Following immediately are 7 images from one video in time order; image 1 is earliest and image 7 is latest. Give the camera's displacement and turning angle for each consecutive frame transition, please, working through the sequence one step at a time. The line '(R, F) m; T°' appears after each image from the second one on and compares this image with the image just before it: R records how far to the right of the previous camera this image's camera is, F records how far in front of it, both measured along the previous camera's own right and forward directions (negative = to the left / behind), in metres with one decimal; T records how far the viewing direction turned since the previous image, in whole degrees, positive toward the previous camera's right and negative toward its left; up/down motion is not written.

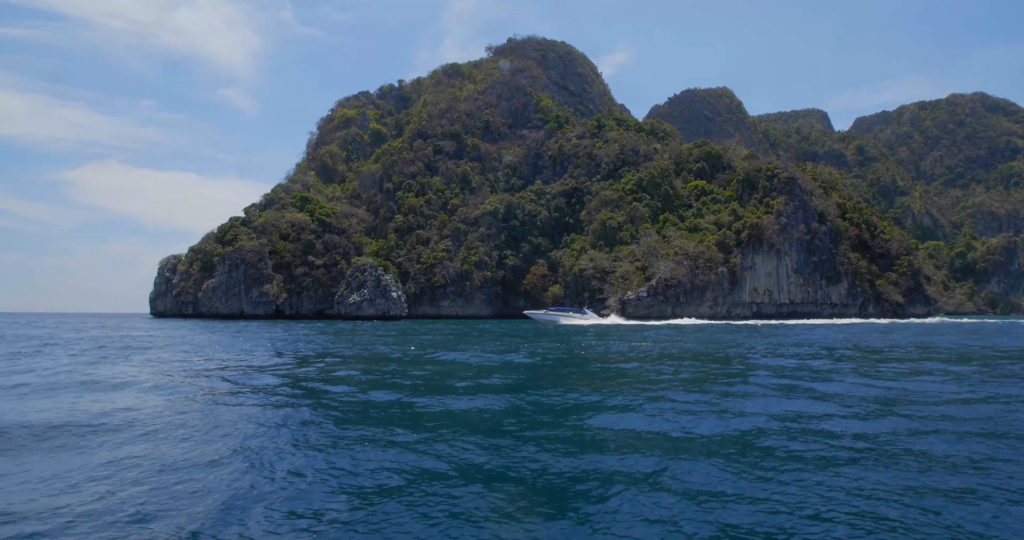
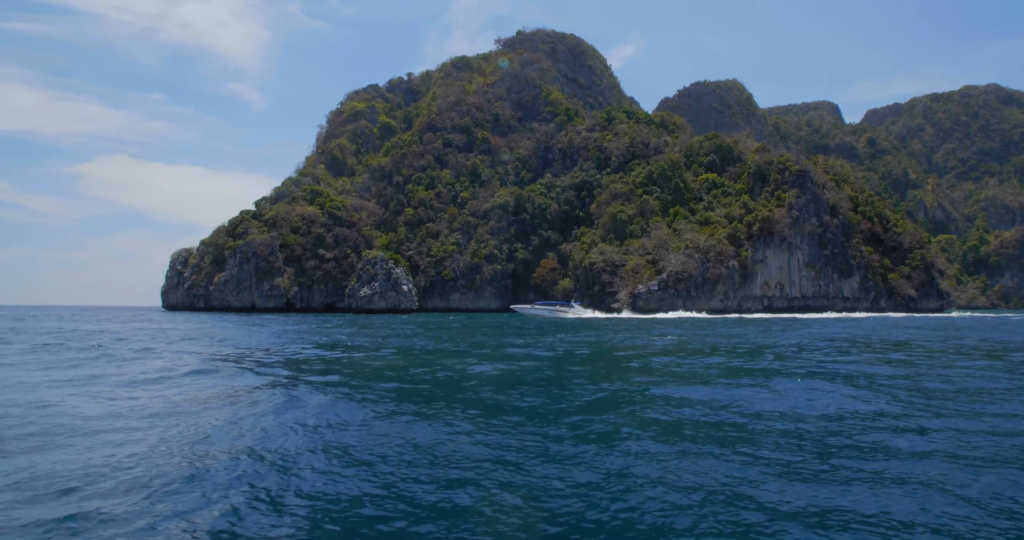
(-0.3, 0.0) m; -1°
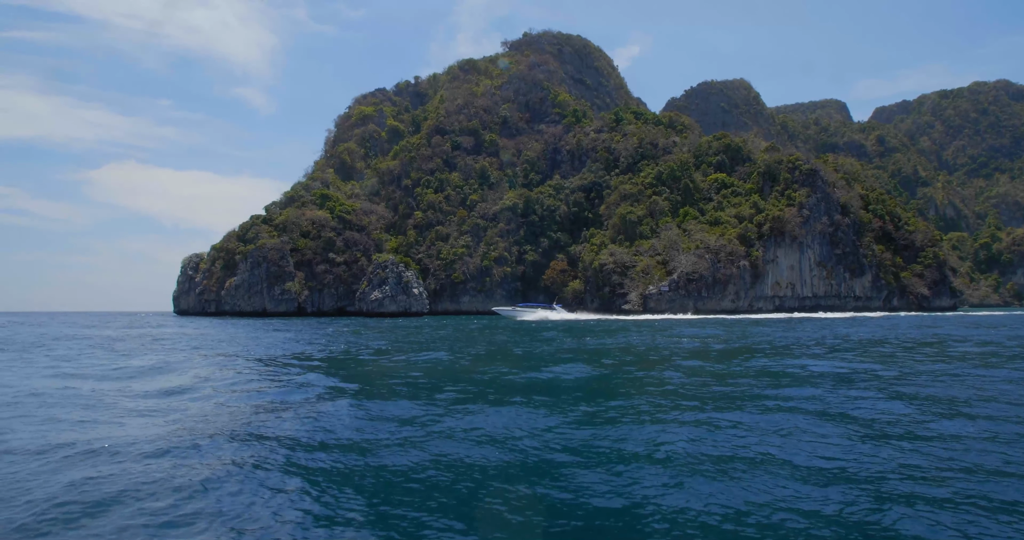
(-0.3, 0.0) m; -1°
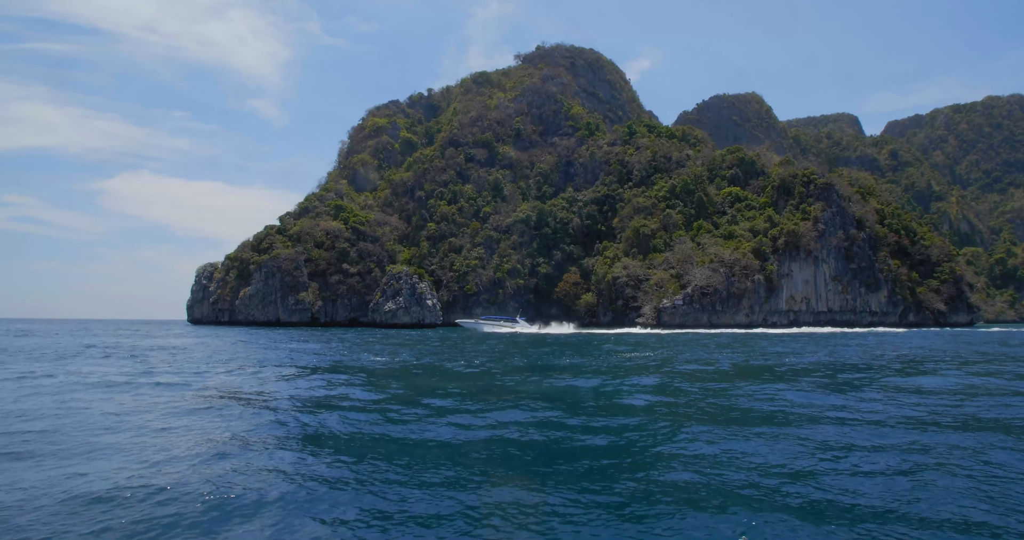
(-0.5, 0.0) m; -1°
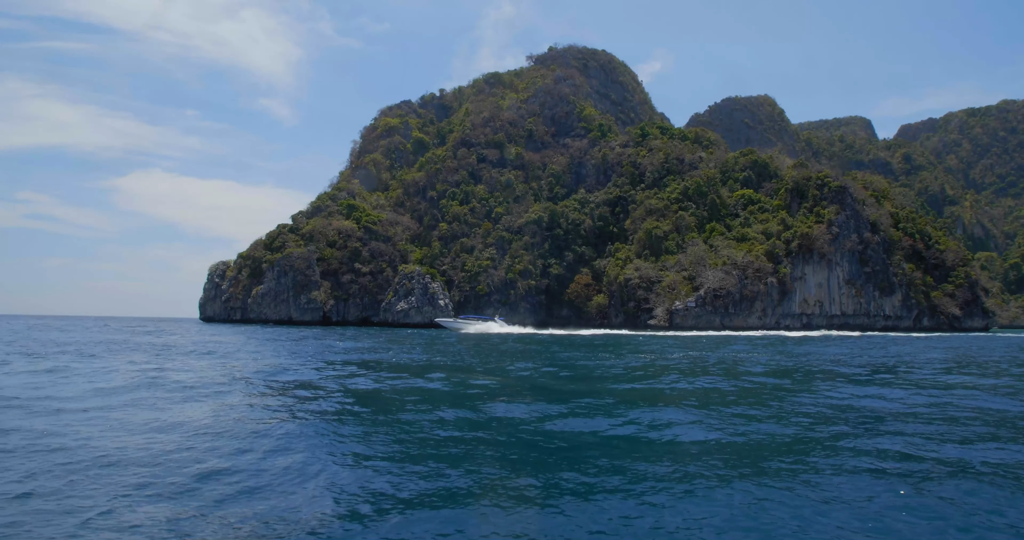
(-0.4, 0.0) m; -1°
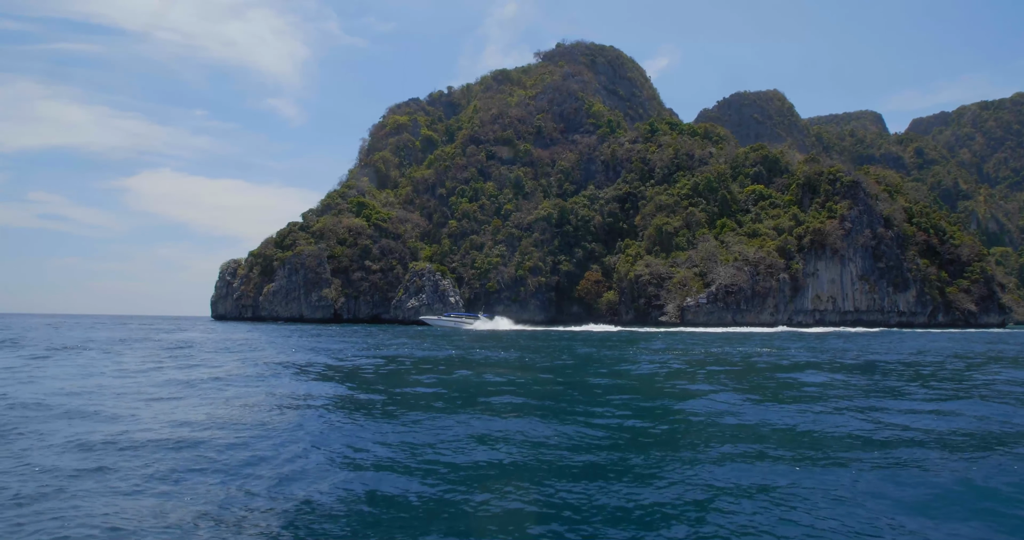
(-0.2, +0.1) m; -1°
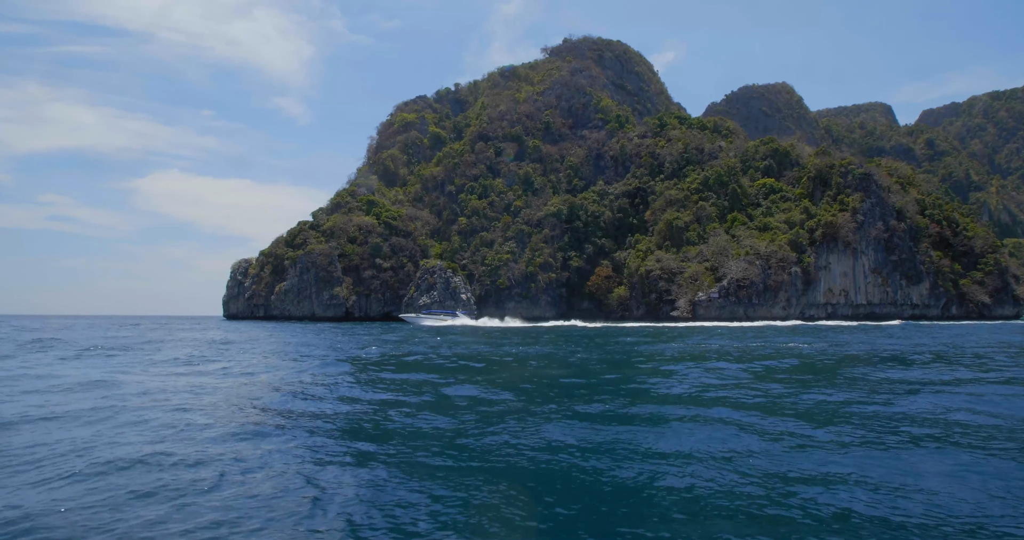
(-0.4, 0.0) m; -1°
